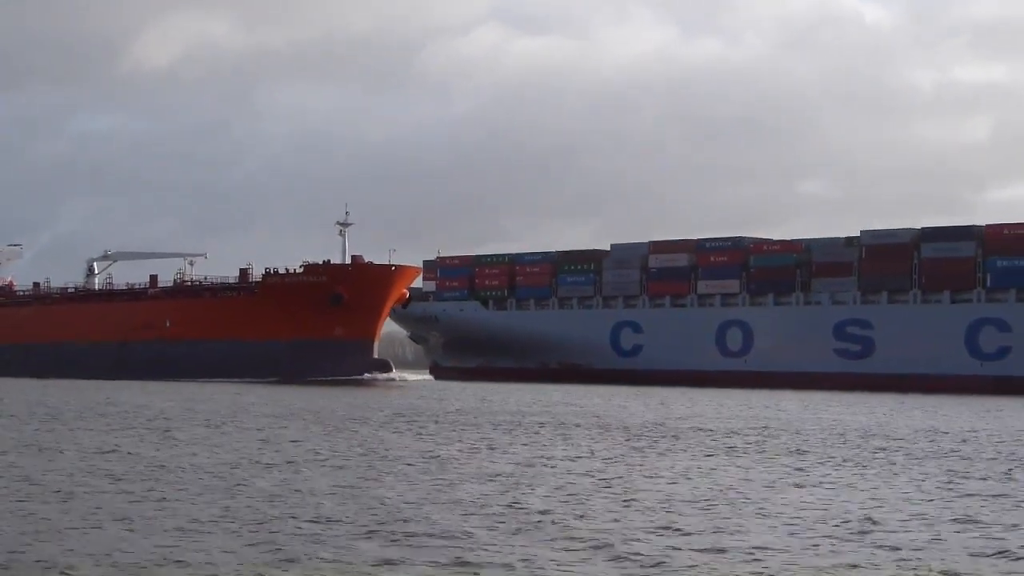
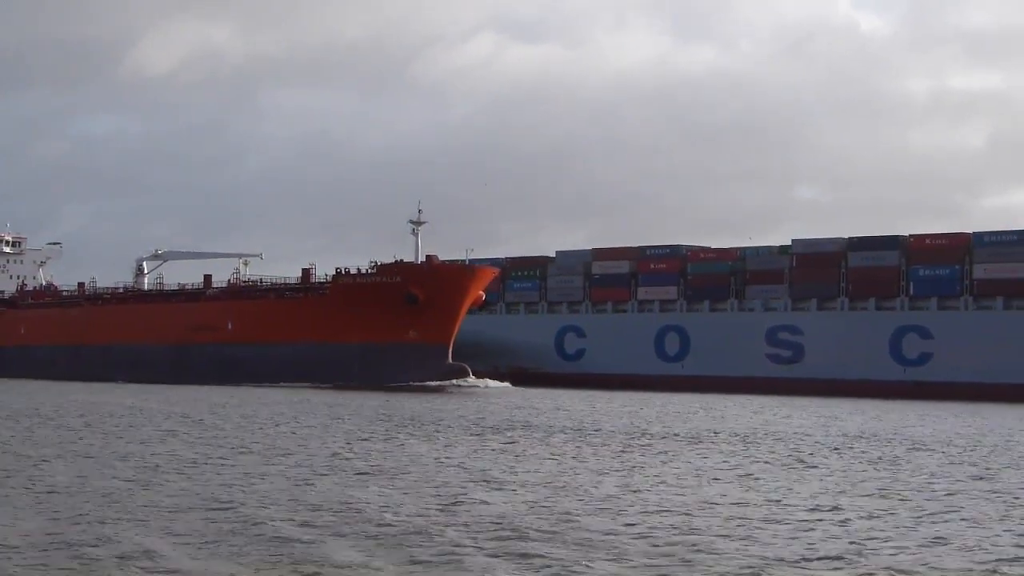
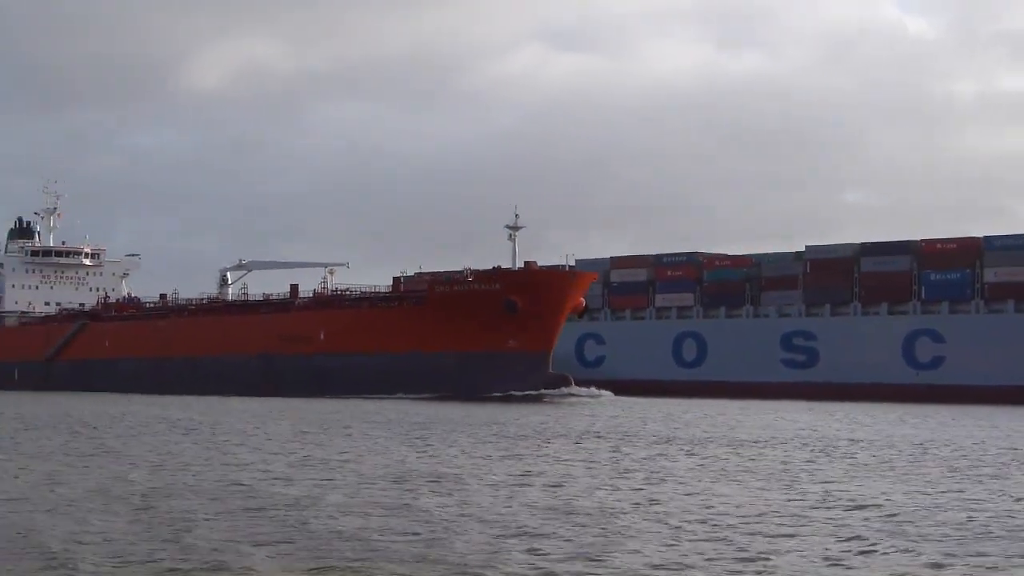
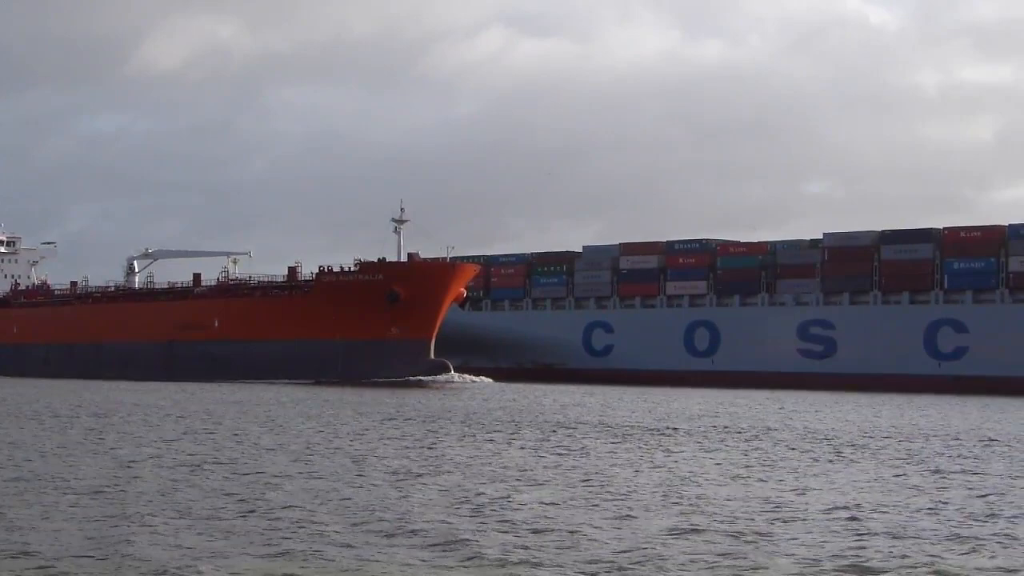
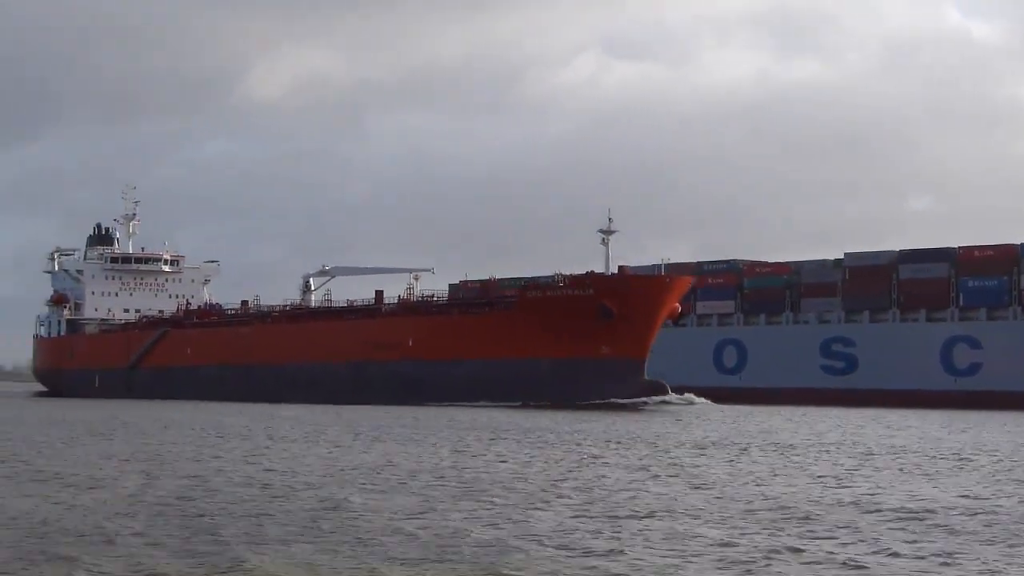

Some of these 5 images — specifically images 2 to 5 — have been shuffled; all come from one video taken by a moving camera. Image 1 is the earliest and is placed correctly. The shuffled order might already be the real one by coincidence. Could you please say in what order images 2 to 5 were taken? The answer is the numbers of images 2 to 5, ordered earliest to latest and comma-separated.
4, 2, 3, 5
